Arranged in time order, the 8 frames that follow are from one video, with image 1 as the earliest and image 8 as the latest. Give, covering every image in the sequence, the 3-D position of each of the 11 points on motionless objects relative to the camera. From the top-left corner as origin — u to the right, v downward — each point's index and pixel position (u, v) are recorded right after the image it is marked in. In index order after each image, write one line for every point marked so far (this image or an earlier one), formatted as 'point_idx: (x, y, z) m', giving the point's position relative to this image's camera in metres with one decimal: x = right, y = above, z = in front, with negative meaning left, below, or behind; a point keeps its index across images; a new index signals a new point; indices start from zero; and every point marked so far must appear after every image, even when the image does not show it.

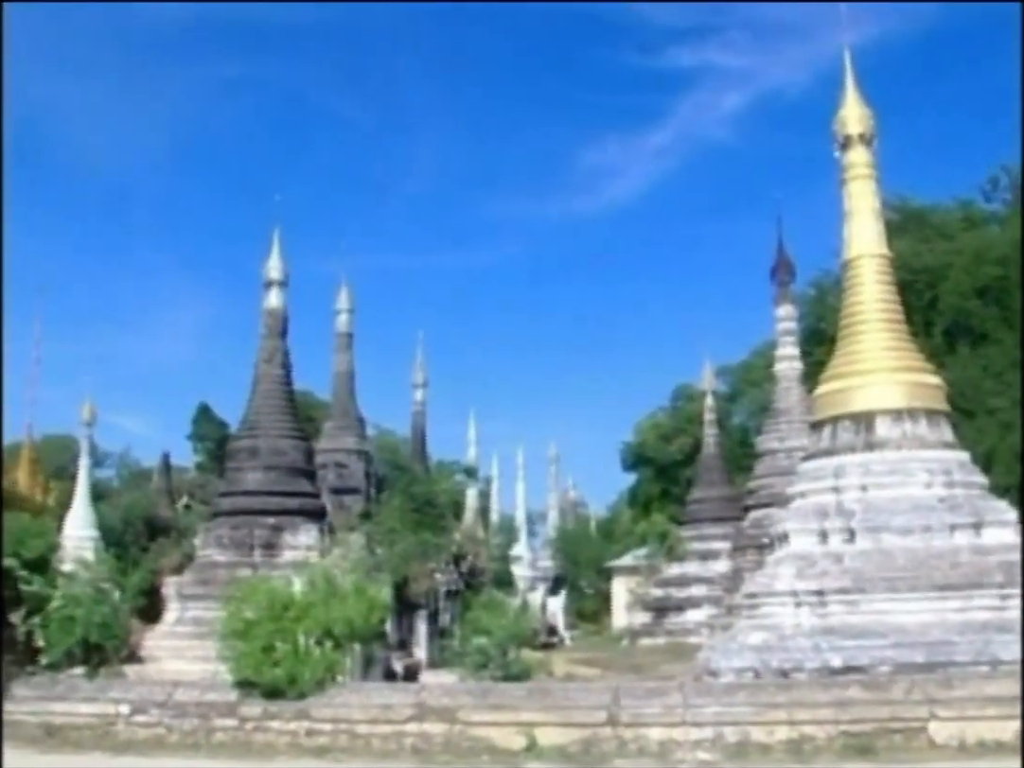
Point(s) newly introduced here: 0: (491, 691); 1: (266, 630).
0: (-0.2, -3.1, +15.0) m
1: (-2.7, -2.7, +16.3) m
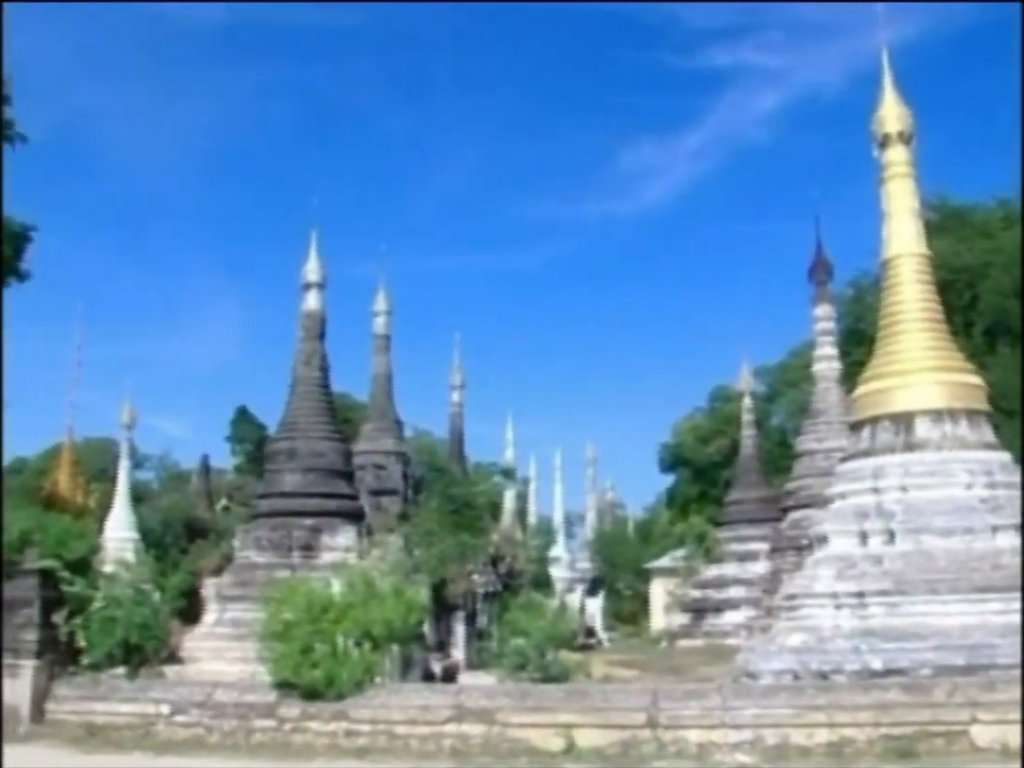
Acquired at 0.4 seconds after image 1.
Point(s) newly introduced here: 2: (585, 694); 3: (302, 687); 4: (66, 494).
0: (+0.2, -3.1, +15.0) m
1: (-2.3, -2.7, +16.3) m
2: (+0.7, -3.1, +14.8) m
3: (-2.3, -3.3, +15.9) m
4: (-5.9, -1.5, +19.7) m
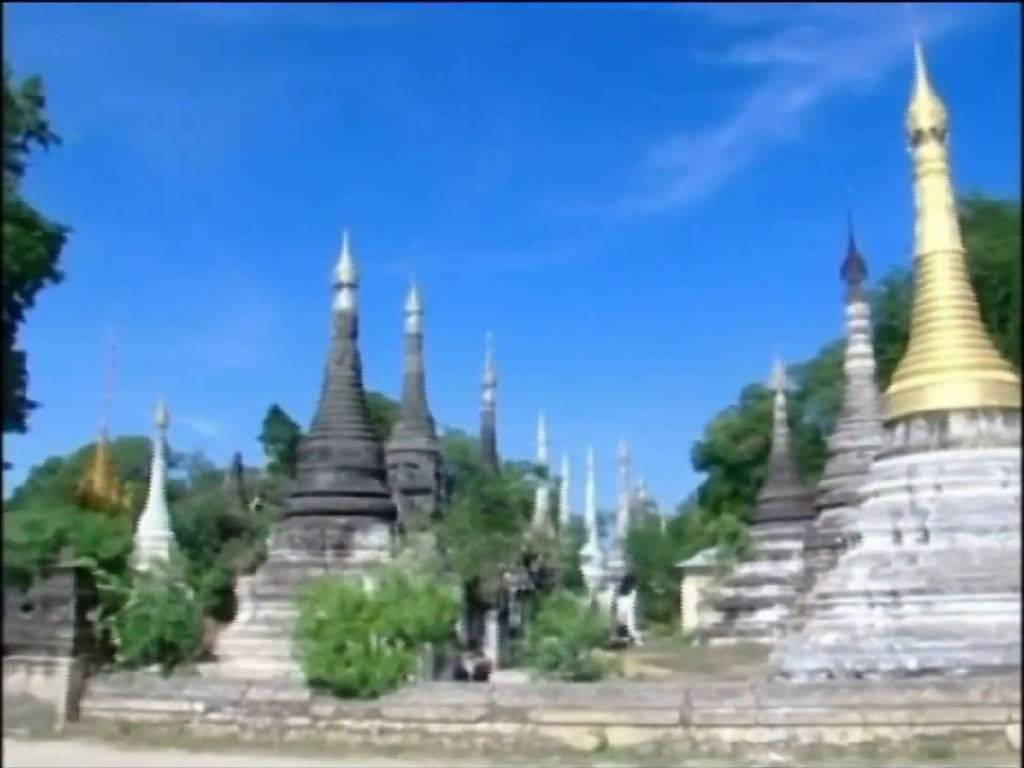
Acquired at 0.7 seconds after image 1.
0: (+0.5, -3.1, +15.0) m
1: (-1.9, -2.7, +16.4) m
2: (+1.1, -3.1, +14.8) m
3: (-1.9, -3.2, +16.0) m
4: (-5.5, -1.5, +19.8) m
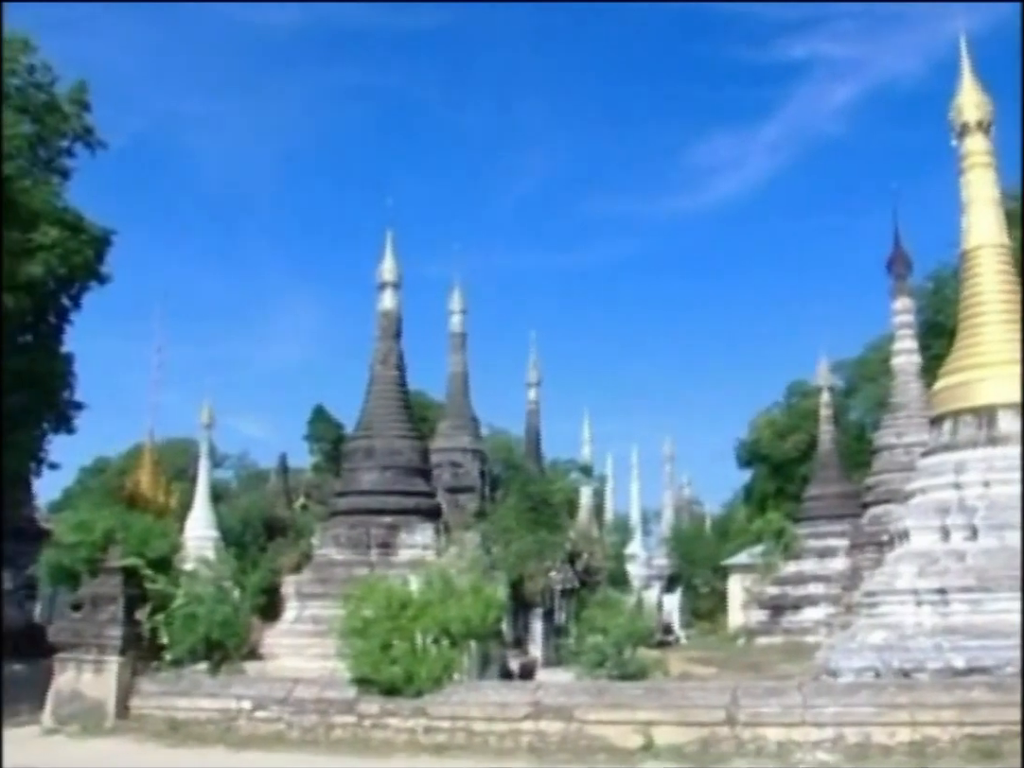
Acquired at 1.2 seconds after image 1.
0: (+1.0, -3.1, +15.0) m
1: (-1.4, -2.7, +16.4) m
2: (+1.5, -3.0, +14.7) m
3: (-1.4, -3.2, +16.0) m
4: (-4.9, -1.5, +20.0) m
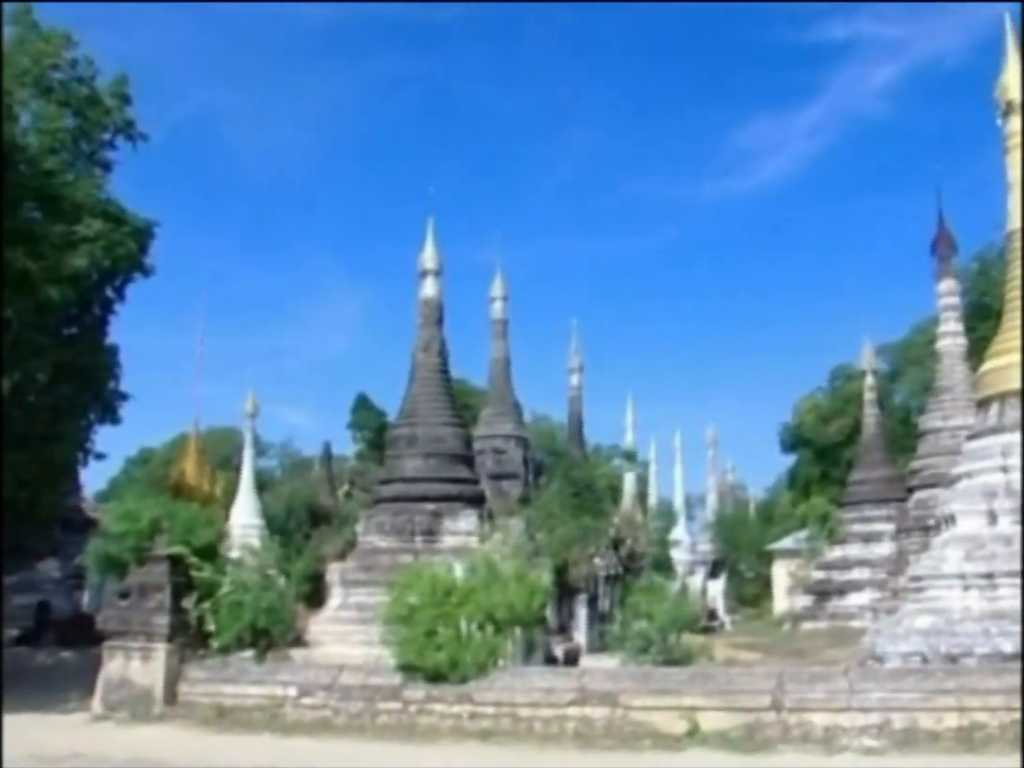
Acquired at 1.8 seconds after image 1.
0: (+1.4, -2.9, +14.9) m
1: (-0.9, -2.6, +16.5) m
2: (+2.0, -2.9, +14.7) m
3: (-0.9, -3.1, +16.1) m
4: (-4.3, -1.3, +20.1) m
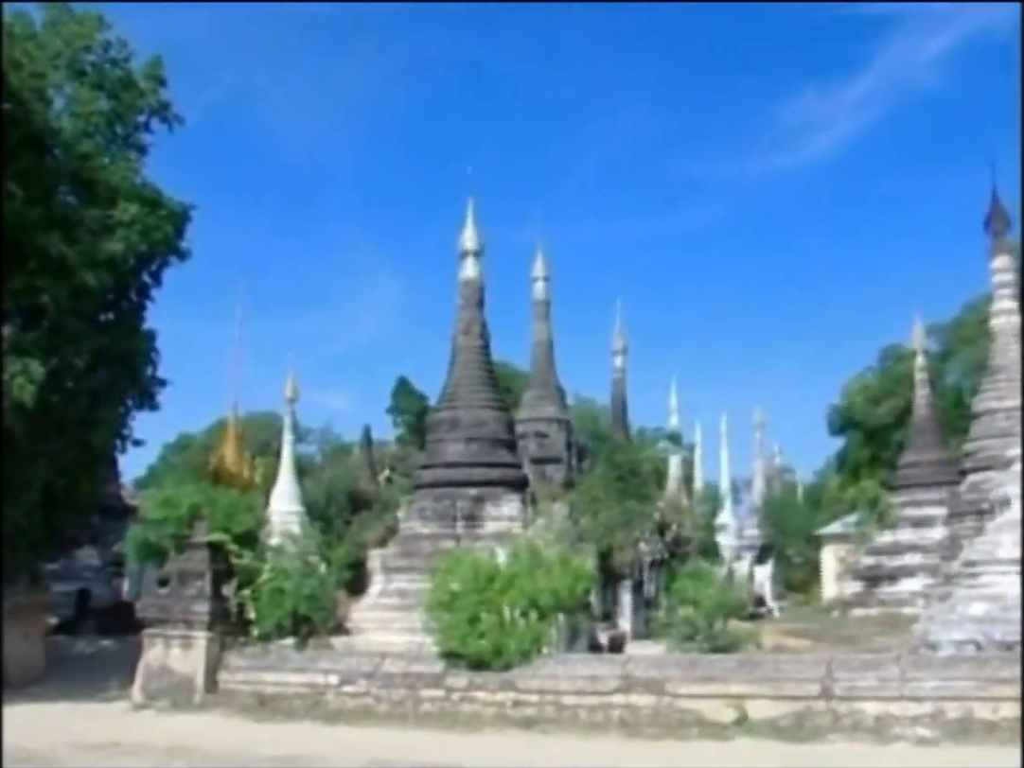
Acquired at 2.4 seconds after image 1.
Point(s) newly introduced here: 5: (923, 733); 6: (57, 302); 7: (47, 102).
0: (+1.8, -2.7, +14.6) m
1: (-0.5, -2.4, +16.2) m
2: (+2.4, -2.7, +14.4) m
3: (-0.5, -2.9, +15.8) m
4: (-3.8, -1.1, +20.0) m
5: (+3.7, -3.1, +13.2) m
6: (-4.6, +0.8, +14.9) m
7: (-4.7, +2.8, +14.9) m
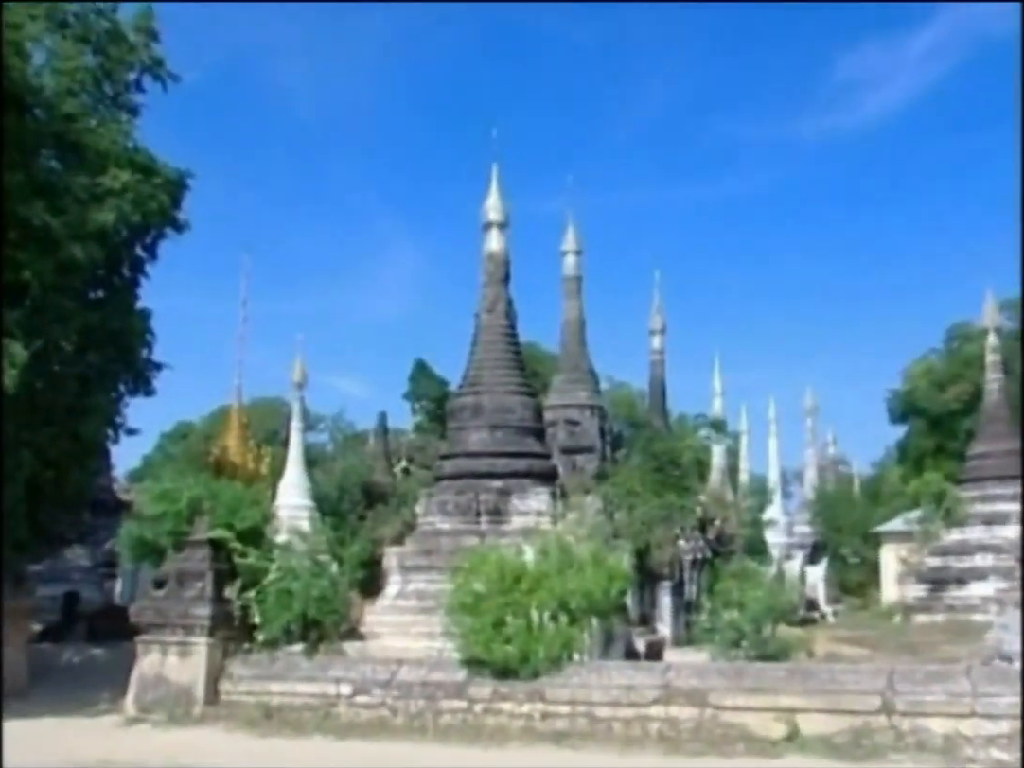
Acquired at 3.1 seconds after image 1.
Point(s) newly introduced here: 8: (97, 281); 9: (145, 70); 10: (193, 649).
0: (+2.1, -2.6, +13.2) m
1: (-0.2, -2.2, +14.8) m
2: (+2.6, -2.6, +12.9) m
3: (-0.2, -2.8, +14.4) m
4: (-3.4, -0.9, +18.6) m
5: (+3.9, -3.0, +11.7) m
6: (-4.3, +1.0, +13.5) m
7: (-4.4, +3.0, +13.5) m
8: (-4.3, +1.1, +15.4) m
9: (-3.8, +3.3, +15.4) m
10: (-3.2, -2.7, +14.9) m
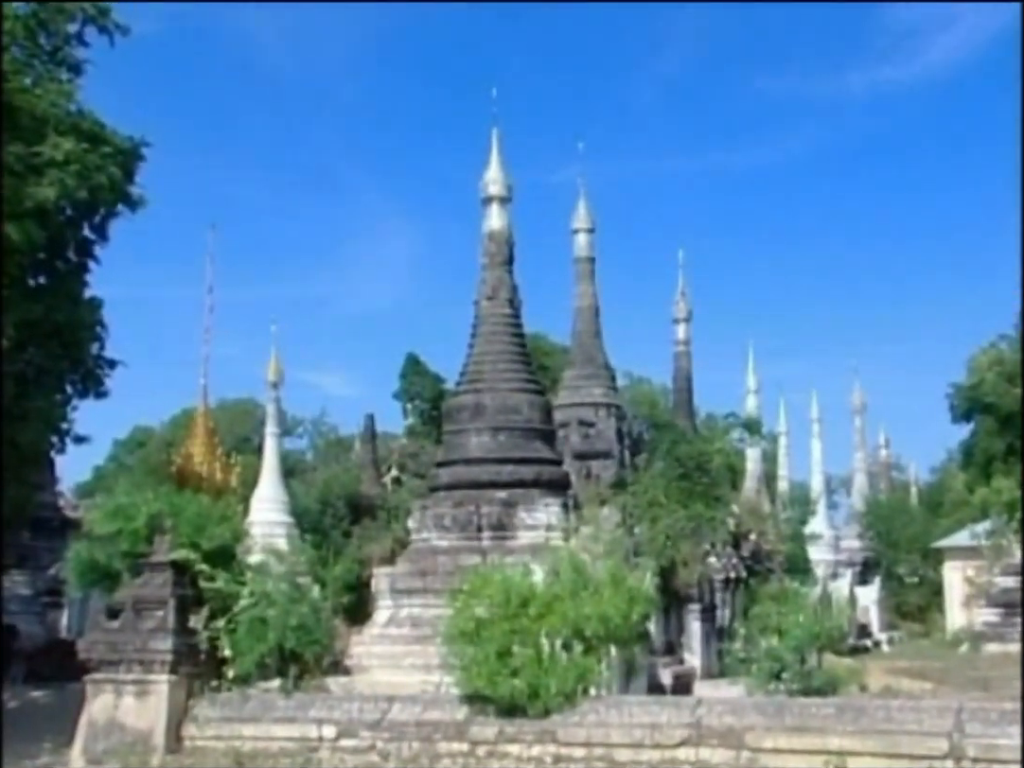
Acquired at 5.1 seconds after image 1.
0: (+2.1, -2.5, +11.2) m
1: (-0.1, -2.2, +12.8) m
2: (+2.7, -2.5, +10.9) m
3: (-0.1, -2.7, +12.4) m
4: (-3.3, -0.9, +16.6) m
5: (+3.9, -2.9, +9.7) m
6: (-4.3, +1.0, +11.6) m
7: (-4.4, +3.0, +11.5) m
8: (-4.3, +1.1, +13.4) m
9: (-3.8, +3.3, +13.4) m
10: (-3.2, -2.7, +13.0) m
